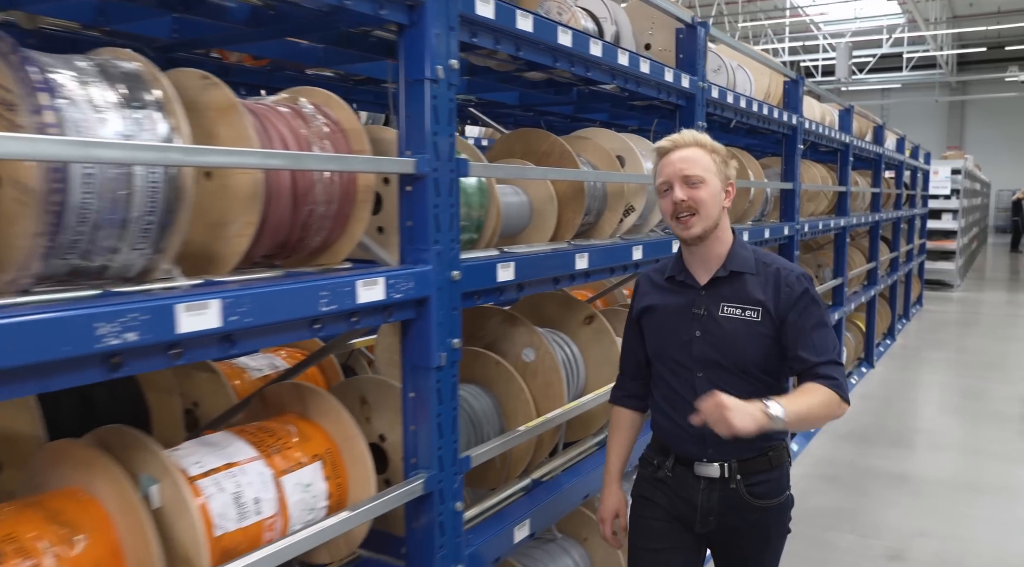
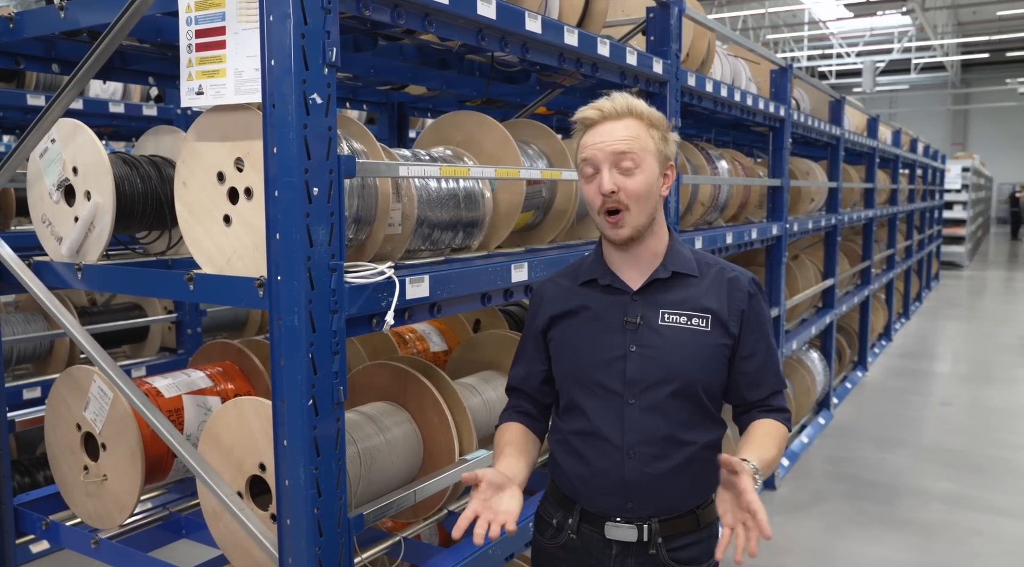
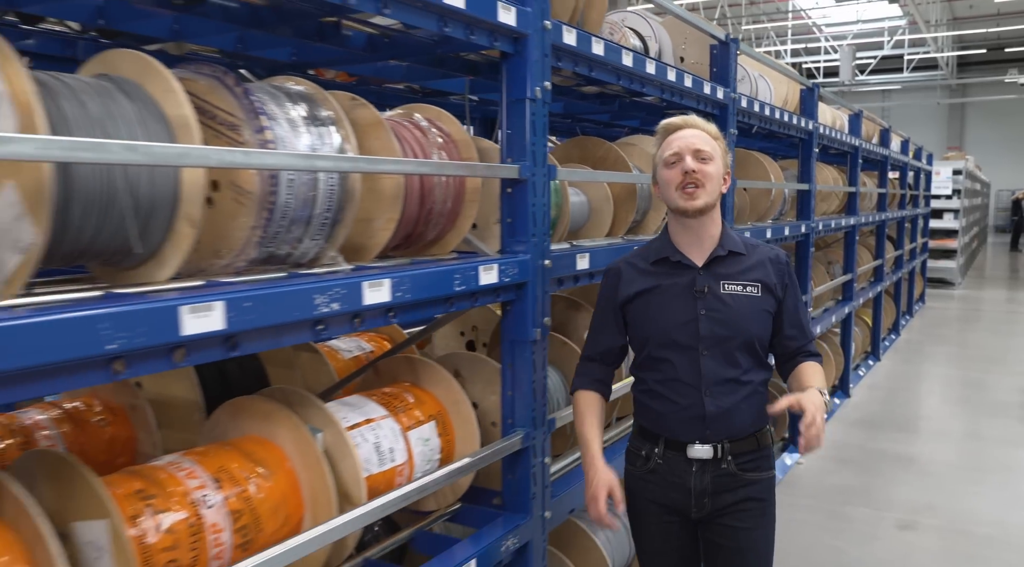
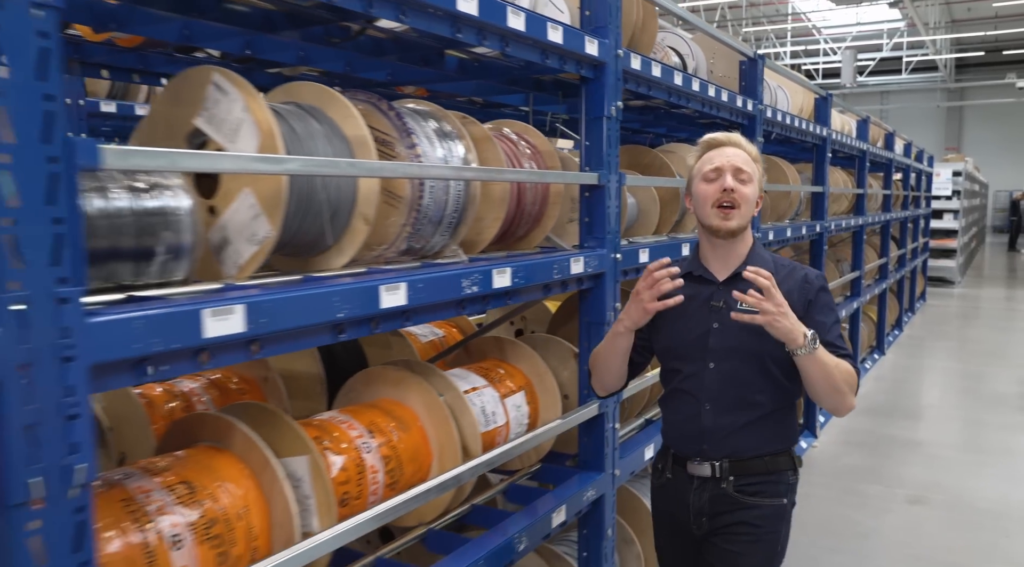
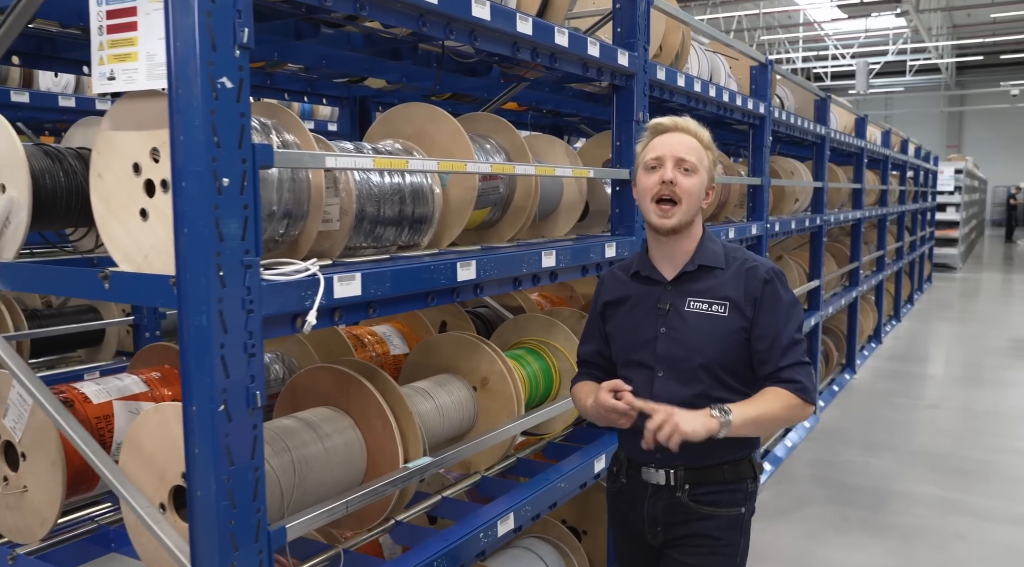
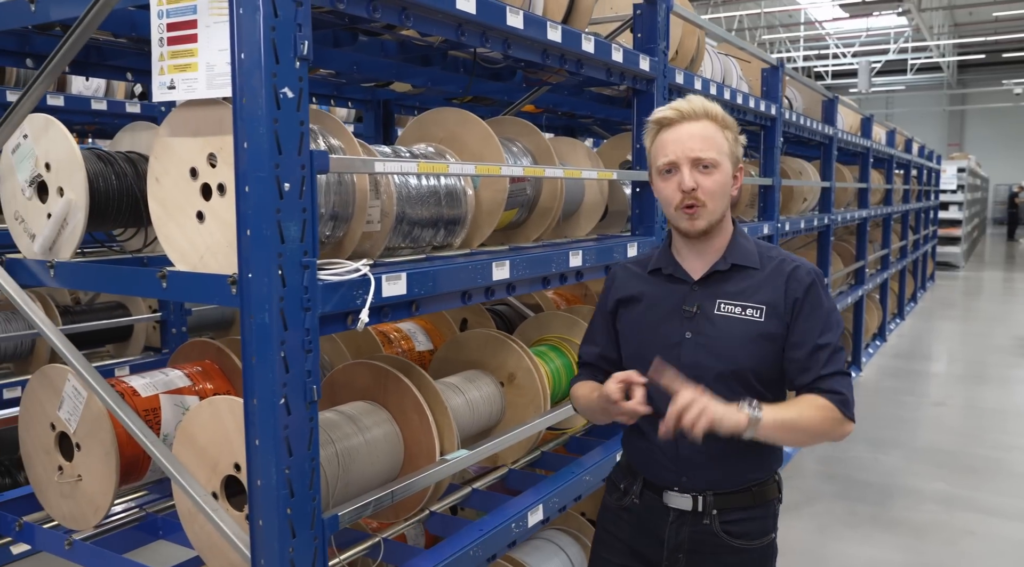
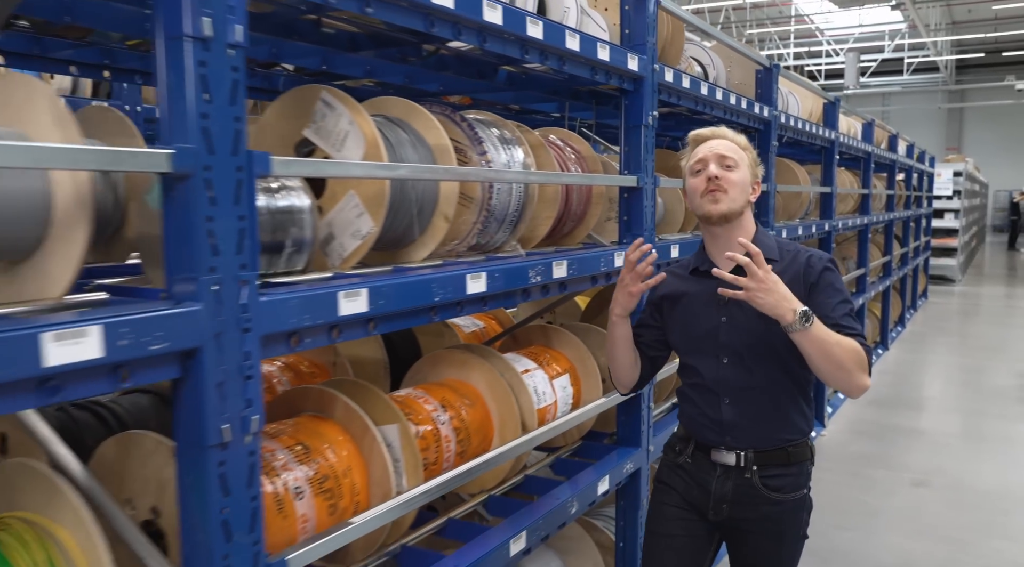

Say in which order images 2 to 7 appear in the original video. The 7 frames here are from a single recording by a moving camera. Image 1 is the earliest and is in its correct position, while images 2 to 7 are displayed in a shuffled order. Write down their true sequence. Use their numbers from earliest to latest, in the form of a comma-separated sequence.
3, 4, 7, 5, 6, 2
